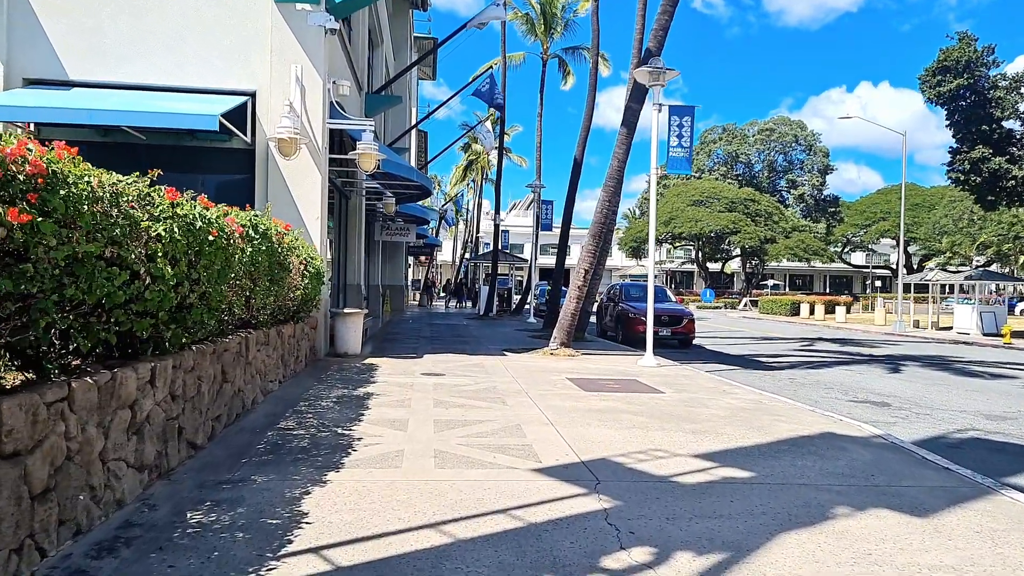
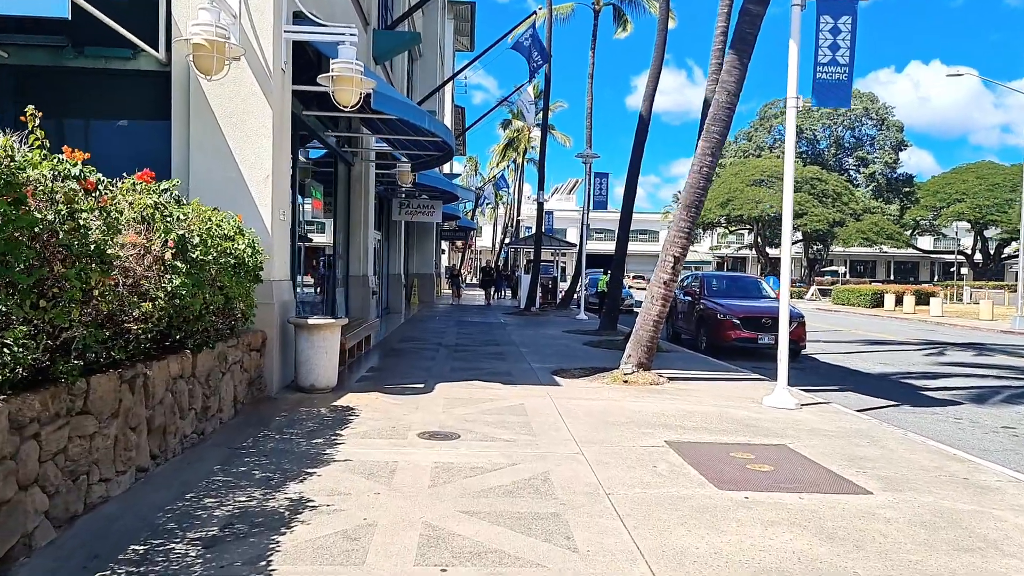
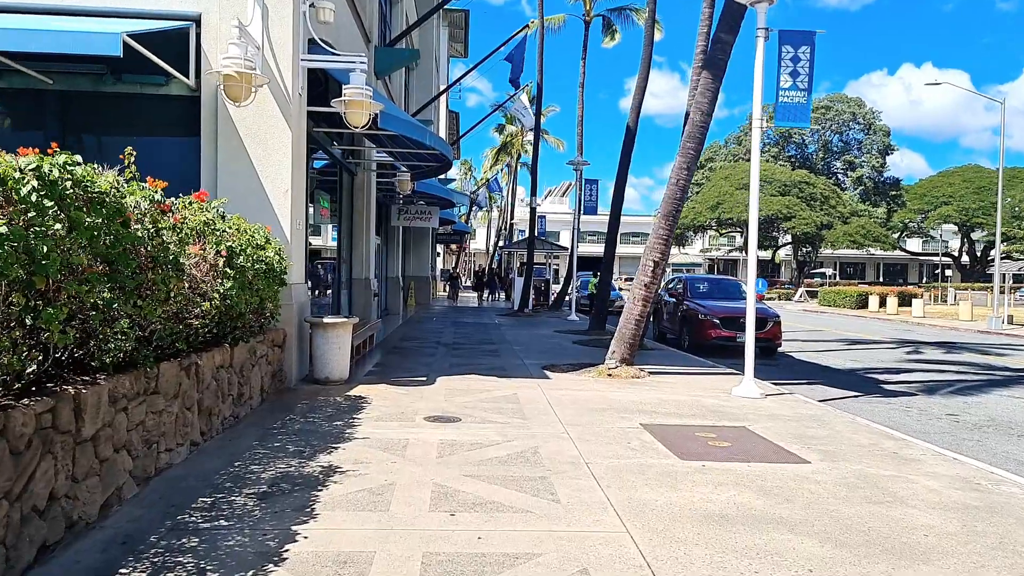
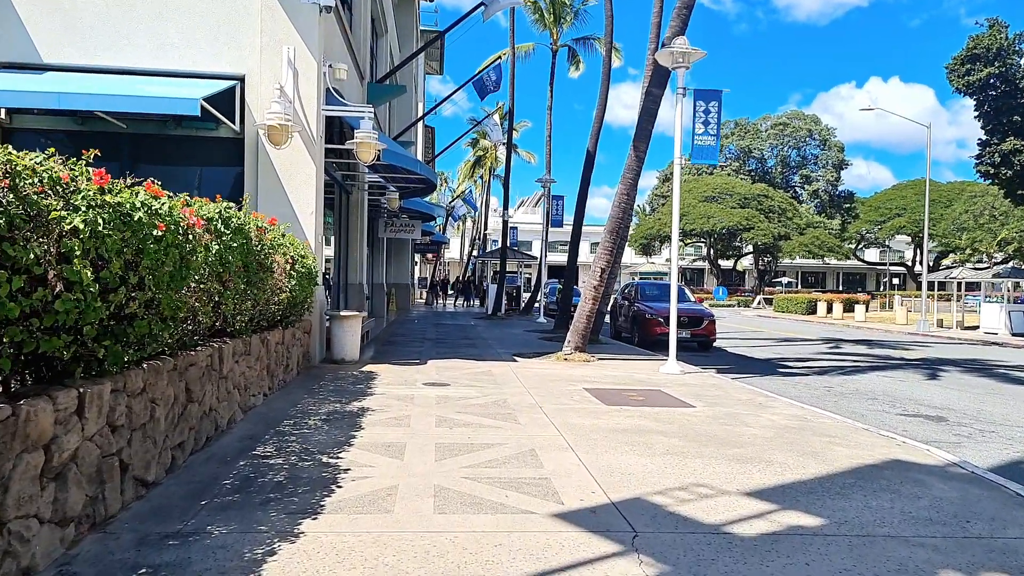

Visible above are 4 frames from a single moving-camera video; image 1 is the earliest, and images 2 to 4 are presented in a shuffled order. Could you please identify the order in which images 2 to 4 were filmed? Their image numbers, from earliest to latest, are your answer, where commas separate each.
4, 3, 2
